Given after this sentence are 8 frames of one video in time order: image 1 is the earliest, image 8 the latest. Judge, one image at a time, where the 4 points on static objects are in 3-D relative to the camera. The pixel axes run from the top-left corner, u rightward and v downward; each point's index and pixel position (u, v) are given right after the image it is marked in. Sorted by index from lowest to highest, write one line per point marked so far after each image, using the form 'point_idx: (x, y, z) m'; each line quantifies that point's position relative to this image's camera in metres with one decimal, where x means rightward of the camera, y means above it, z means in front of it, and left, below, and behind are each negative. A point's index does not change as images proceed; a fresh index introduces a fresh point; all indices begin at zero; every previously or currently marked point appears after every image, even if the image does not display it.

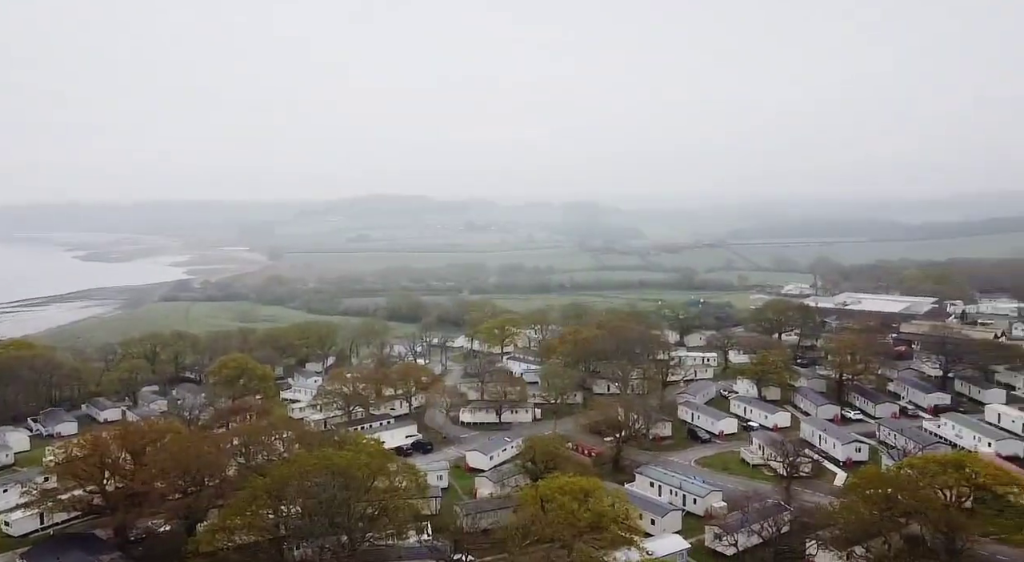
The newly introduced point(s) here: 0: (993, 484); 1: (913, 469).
0: (+9.4, -4.0, +15.8) m
1: (+8.3, -3.9, +16.6) m
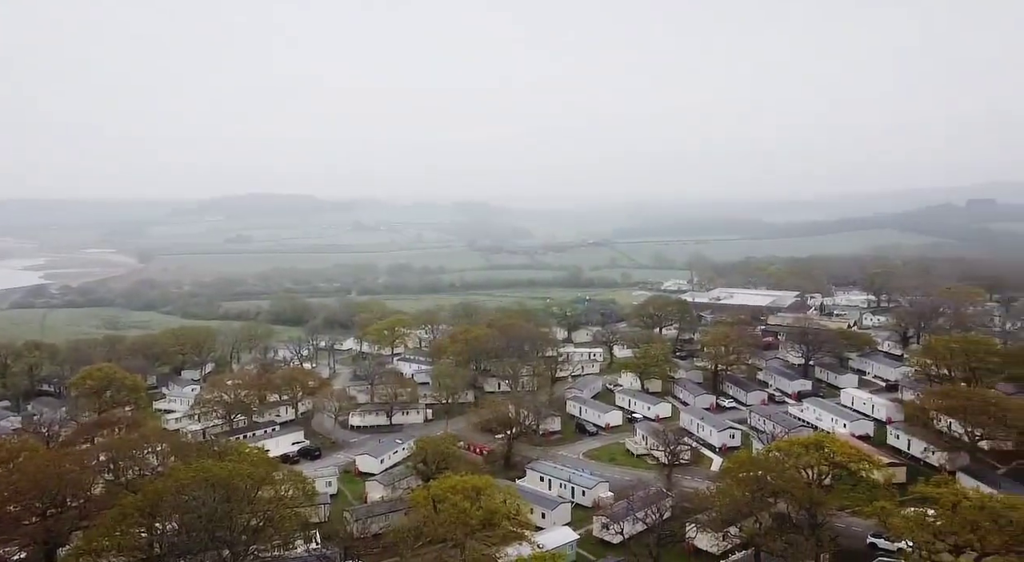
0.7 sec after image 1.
0: (+7.0, -3.9, +17.3) m
1: (+5.8, -3.8, +17.9) m
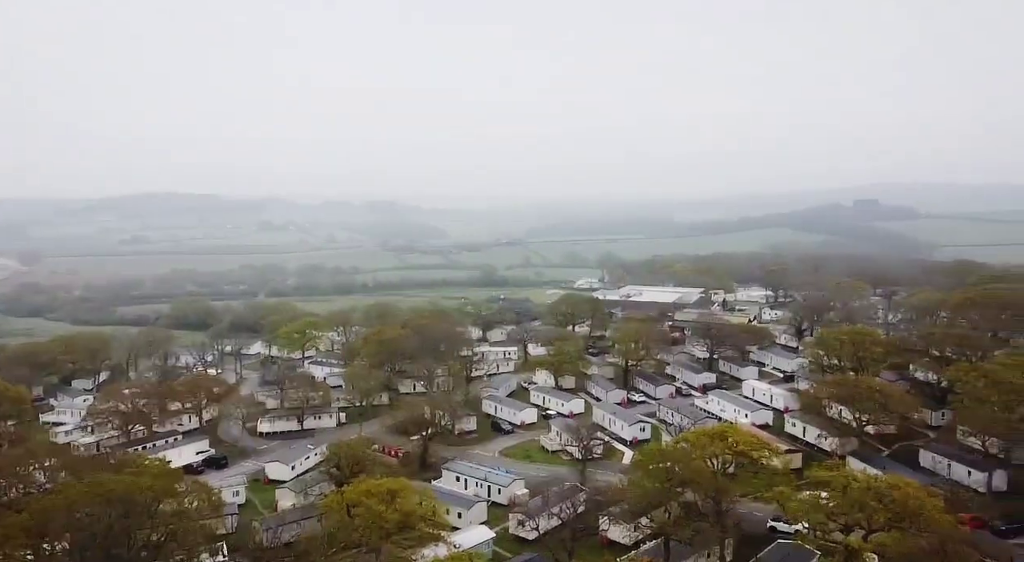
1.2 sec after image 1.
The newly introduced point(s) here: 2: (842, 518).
0: (+5.2, -3.8, +18.6) m
1: (+3.9, -3.8, +19.1) m
2: (+6.6, -4.8, +16.6) m
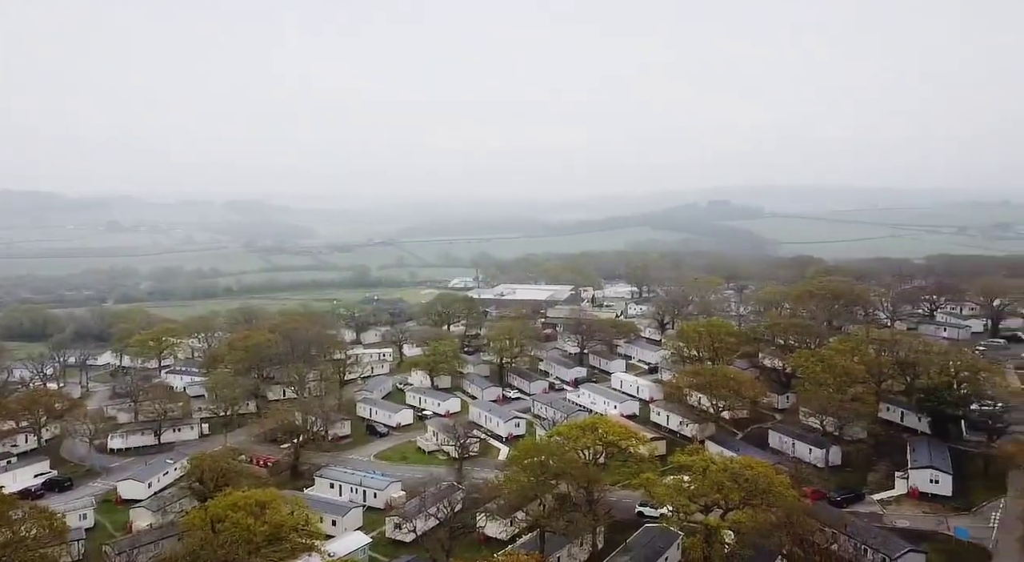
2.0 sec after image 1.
0: (+2.3, -3.7, +19.7) m
1: (+1.0, -3.7, +20.1) m
2: (+4.0, -4.7, +18.0) m
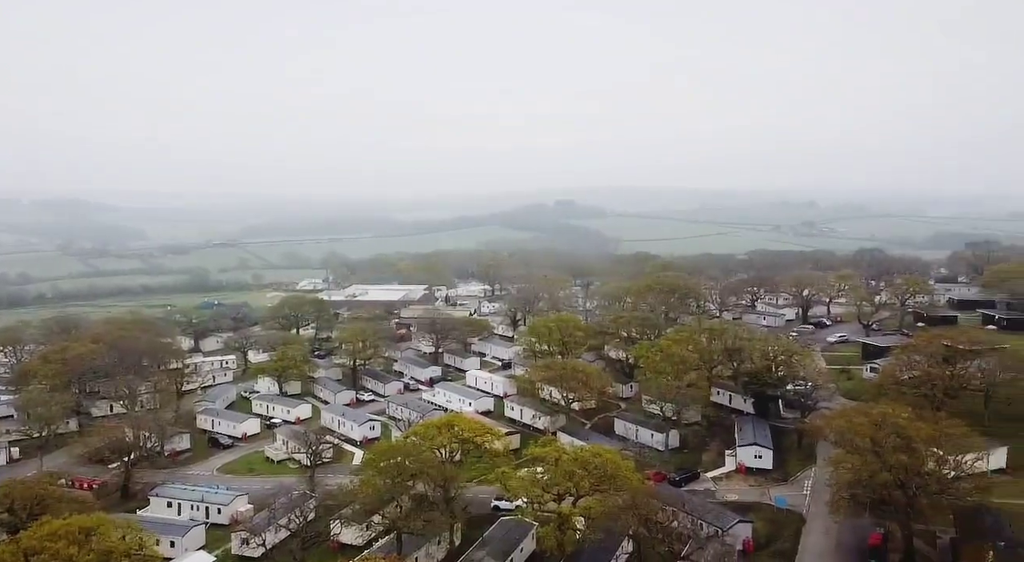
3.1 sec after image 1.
0: (-1.1, -3.7, +20.3) m
1: (-2.5, -3.7, +20.4) m
2: (+0.8, -4.7, +19.0) m
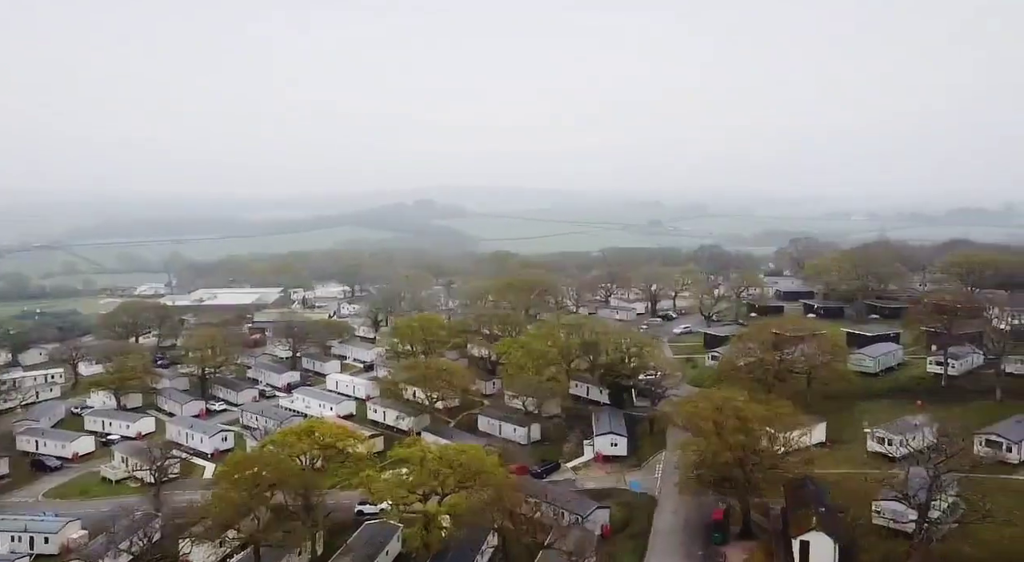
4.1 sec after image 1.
0: (-4.4, -3.7, +20.3) m
1: (-5.7, -3.8, +20.1) m
2: (-2.2, -4.7, +19.2) m
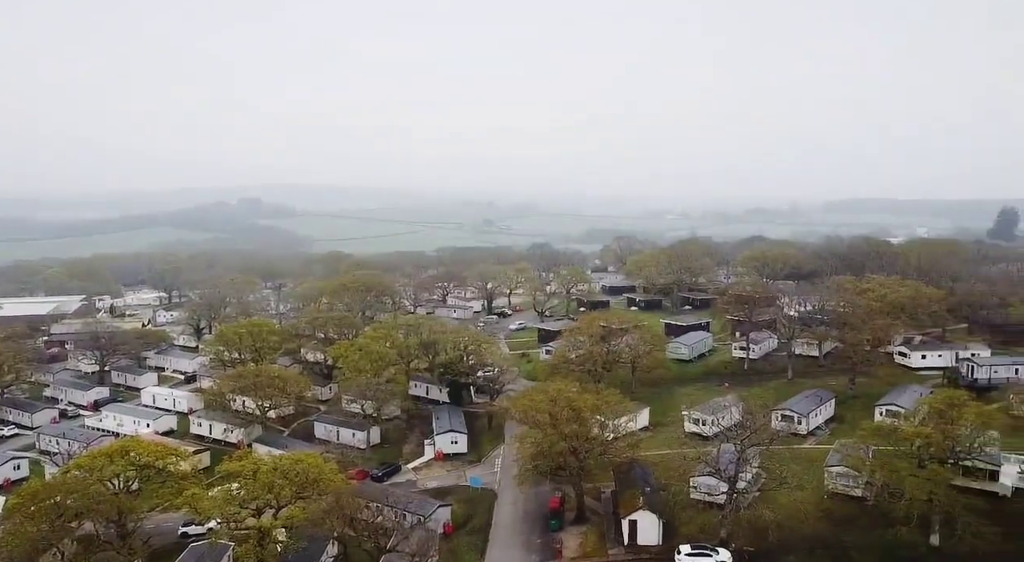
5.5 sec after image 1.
0: (-8.0, -3.9, +18.9) m
1: (-9.3, -3.9, +18.5) m
2: (-5.7, -4.7, +18.3) m
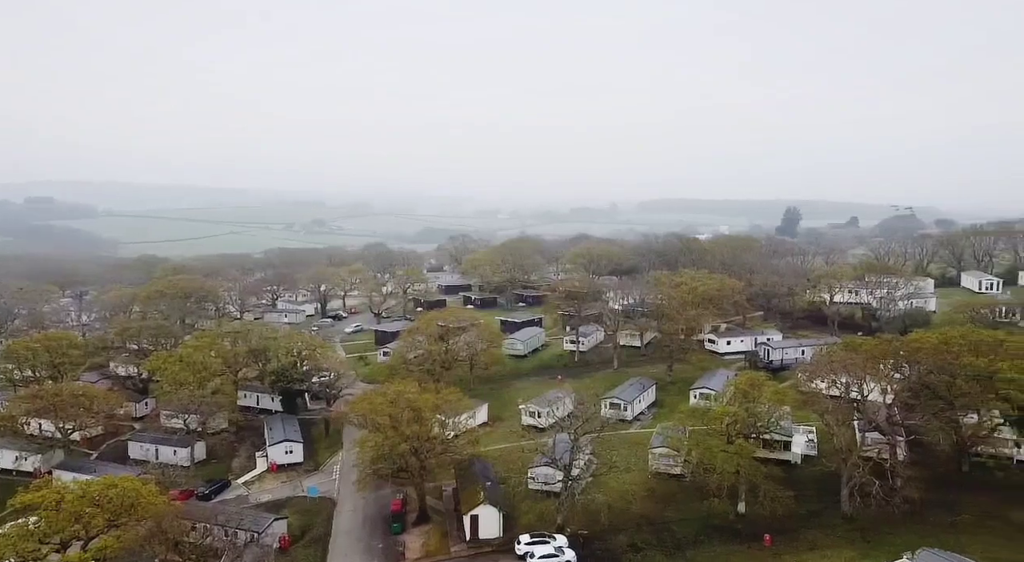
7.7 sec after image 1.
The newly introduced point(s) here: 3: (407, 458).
0: (-11.3, -4.1, +16.4) m
1: (-12.5, -4.2, +15.8) m
2: (-8.9, -4.9, +16.3) m
3: (-2.4, -4.3, +19.6) m
